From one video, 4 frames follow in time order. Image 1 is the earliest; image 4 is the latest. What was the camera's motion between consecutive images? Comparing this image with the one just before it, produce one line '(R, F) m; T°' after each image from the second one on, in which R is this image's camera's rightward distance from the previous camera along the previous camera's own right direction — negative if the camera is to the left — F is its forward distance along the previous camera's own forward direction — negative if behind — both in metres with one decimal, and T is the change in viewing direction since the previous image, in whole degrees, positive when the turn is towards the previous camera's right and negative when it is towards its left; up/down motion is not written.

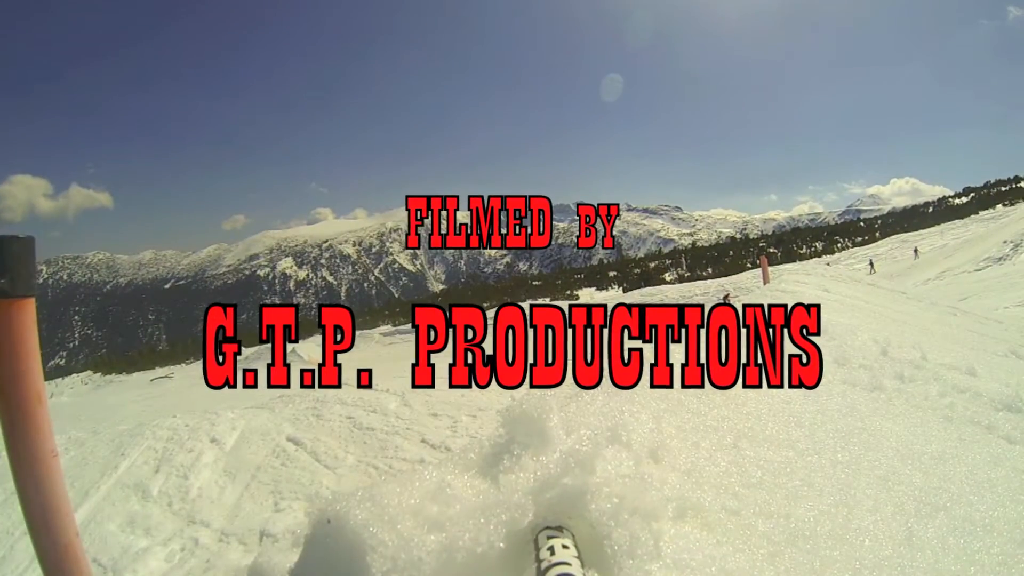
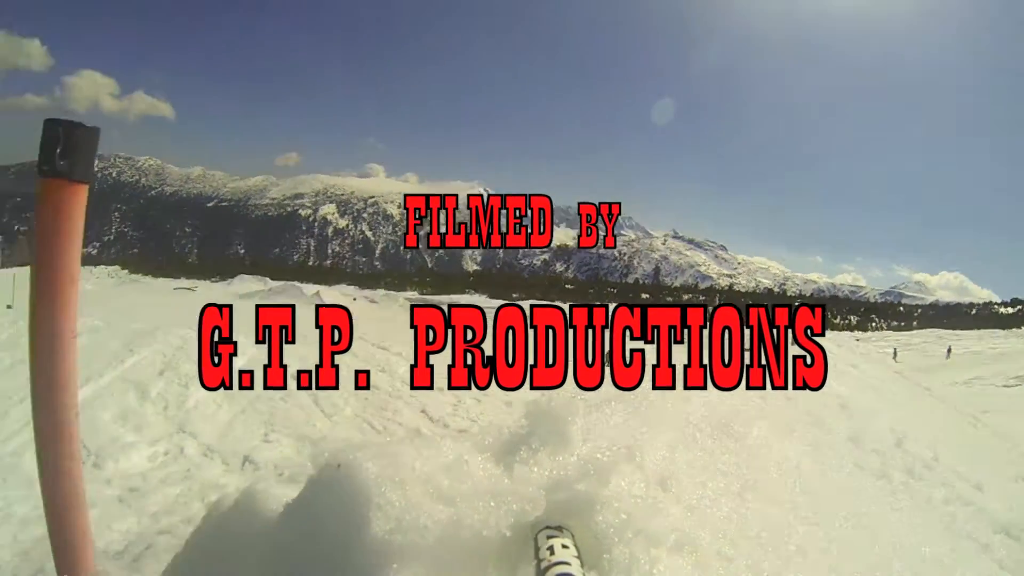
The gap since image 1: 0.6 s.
(-0.3, -0.3) m; -3°
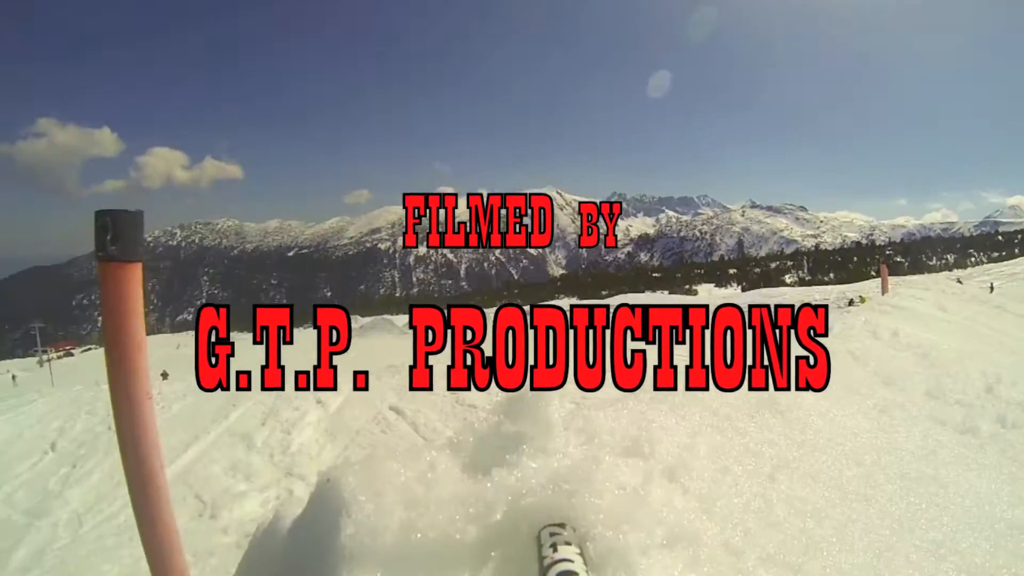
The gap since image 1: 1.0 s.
(+0.7, +0.5) m; -6°
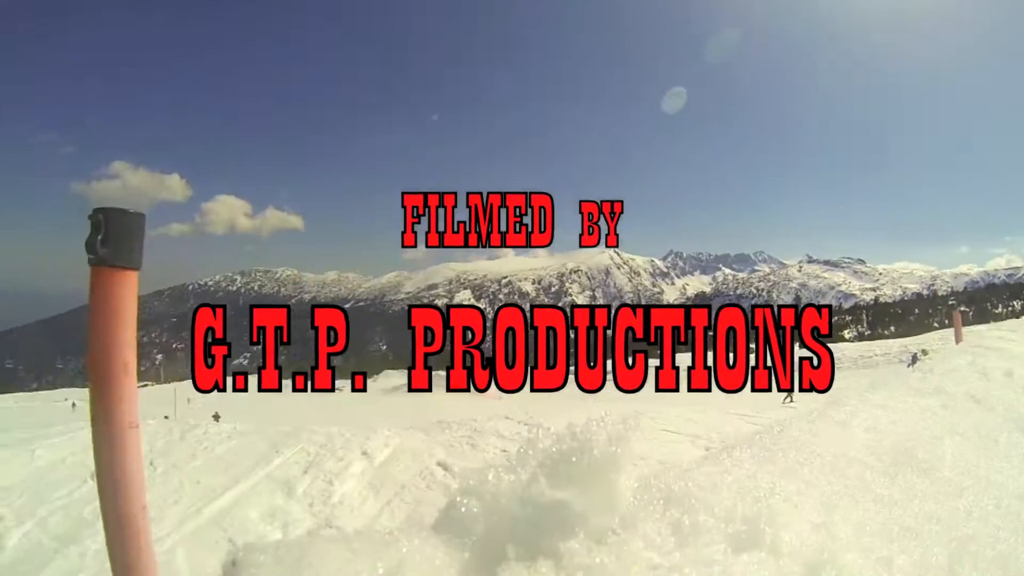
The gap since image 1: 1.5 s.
(-0.1, +0.8) m; -4°
